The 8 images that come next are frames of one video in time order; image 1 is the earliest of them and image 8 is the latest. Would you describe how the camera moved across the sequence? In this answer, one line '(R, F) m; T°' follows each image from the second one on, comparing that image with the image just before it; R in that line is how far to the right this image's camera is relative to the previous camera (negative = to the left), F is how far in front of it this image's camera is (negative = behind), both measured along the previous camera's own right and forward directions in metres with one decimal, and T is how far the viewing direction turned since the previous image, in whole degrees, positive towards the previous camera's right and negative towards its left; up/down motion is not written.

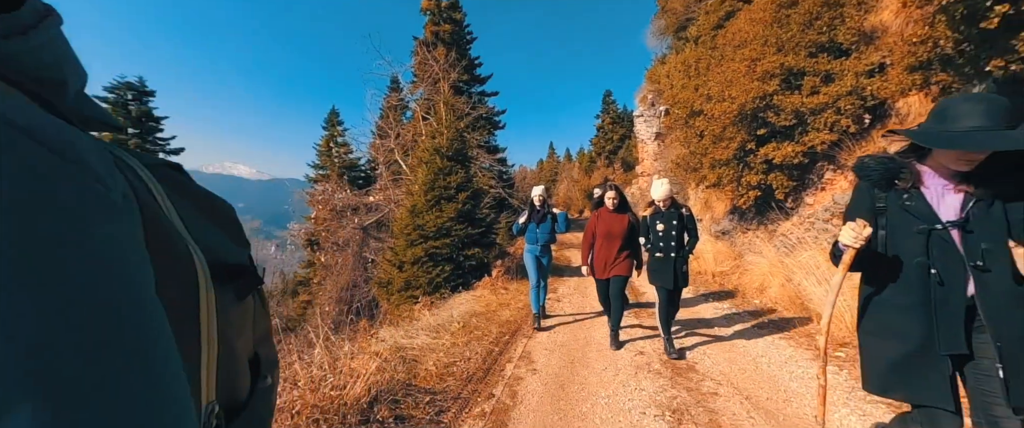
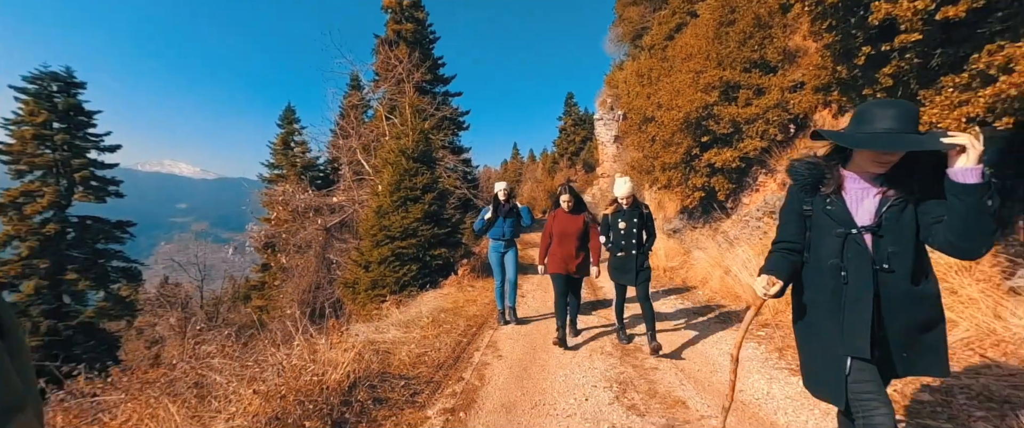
(0.0, -0.4) m; +5°
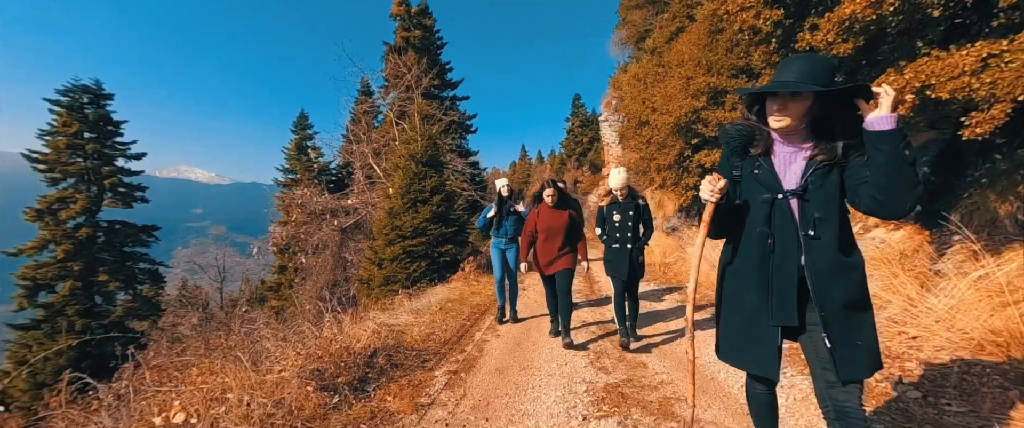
(+0.2, -0.8) m; -1°
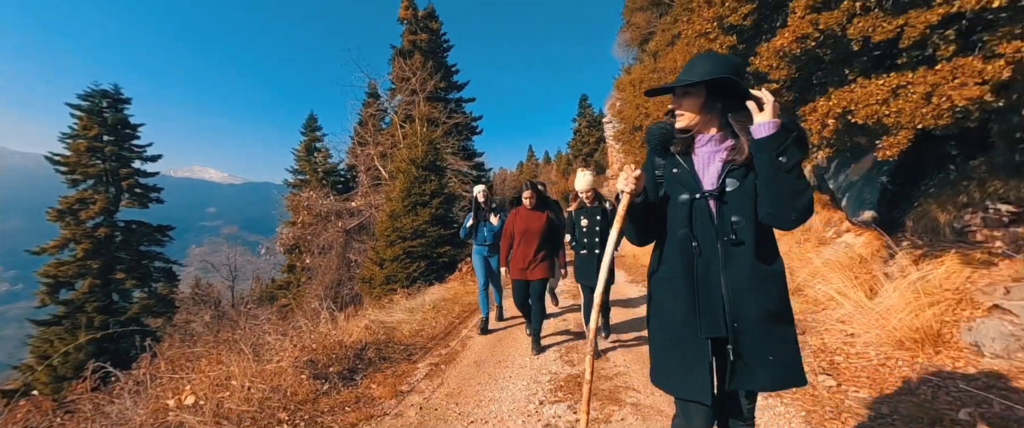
(+0.4, -0.4) m; -1°
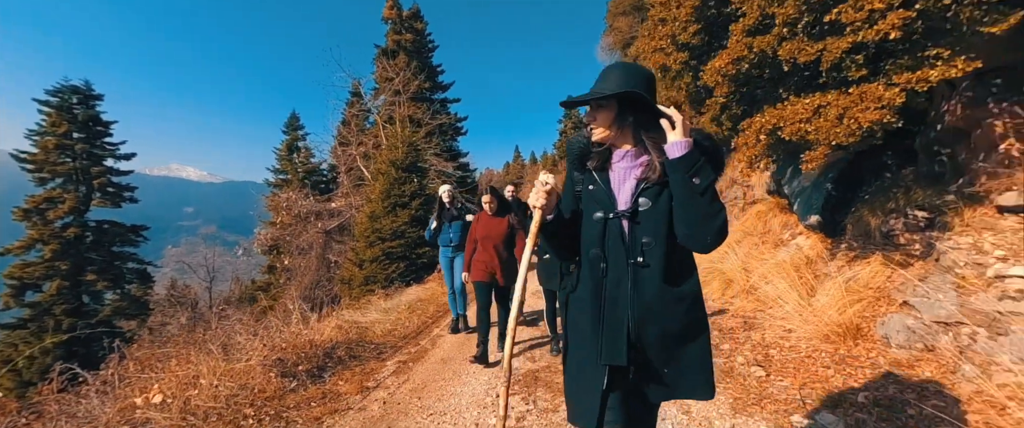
(+0.3, -0.3) m; +2°
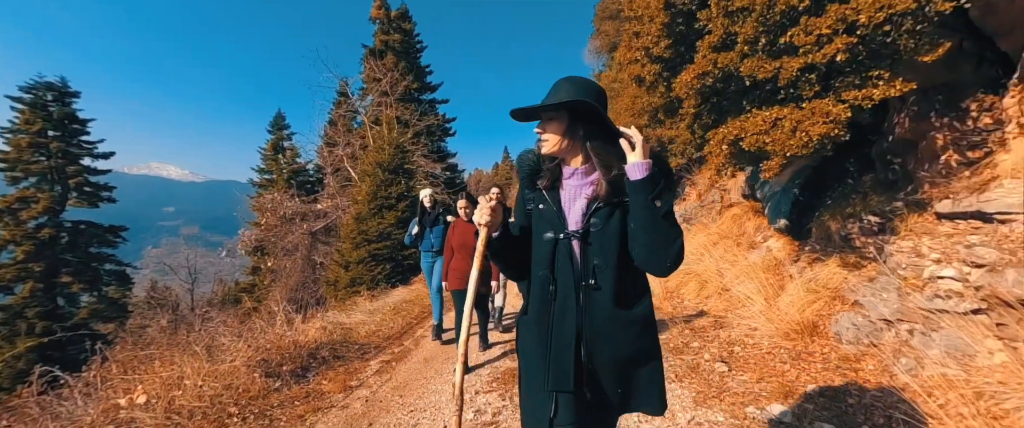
(+0.1, -0.2) m; +2°
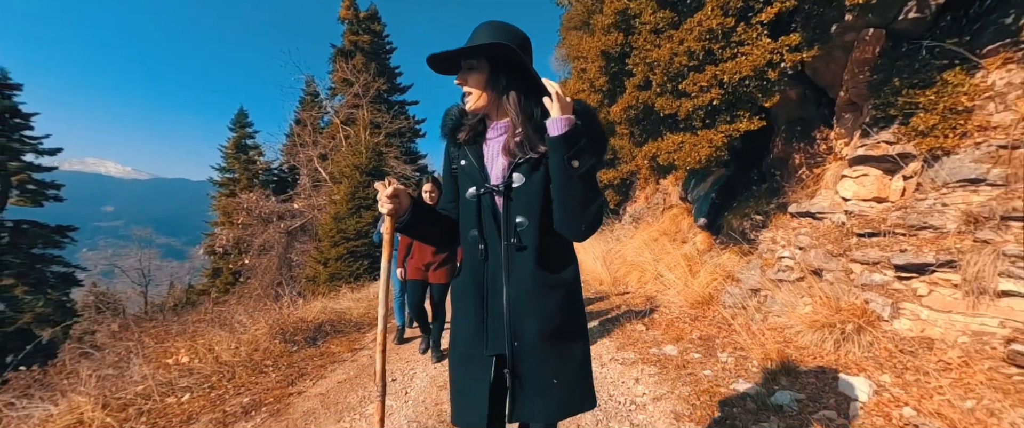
(0.0, -1.2) m; +5°
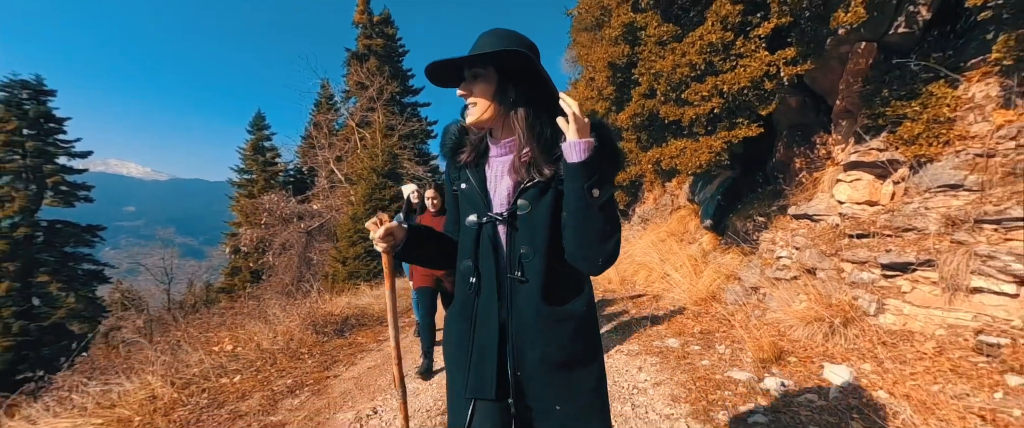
(0.0, -0.4) m; -2°
